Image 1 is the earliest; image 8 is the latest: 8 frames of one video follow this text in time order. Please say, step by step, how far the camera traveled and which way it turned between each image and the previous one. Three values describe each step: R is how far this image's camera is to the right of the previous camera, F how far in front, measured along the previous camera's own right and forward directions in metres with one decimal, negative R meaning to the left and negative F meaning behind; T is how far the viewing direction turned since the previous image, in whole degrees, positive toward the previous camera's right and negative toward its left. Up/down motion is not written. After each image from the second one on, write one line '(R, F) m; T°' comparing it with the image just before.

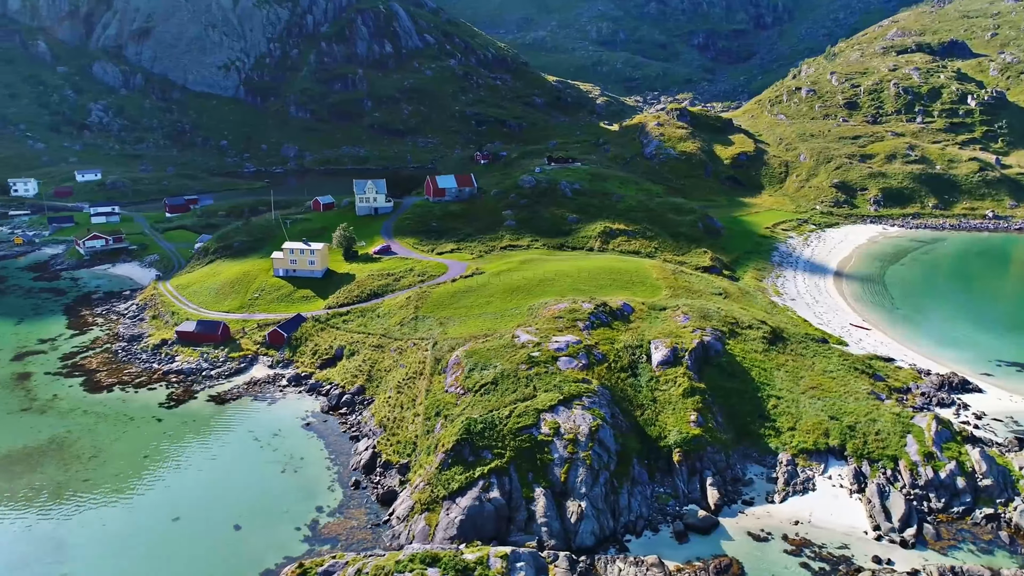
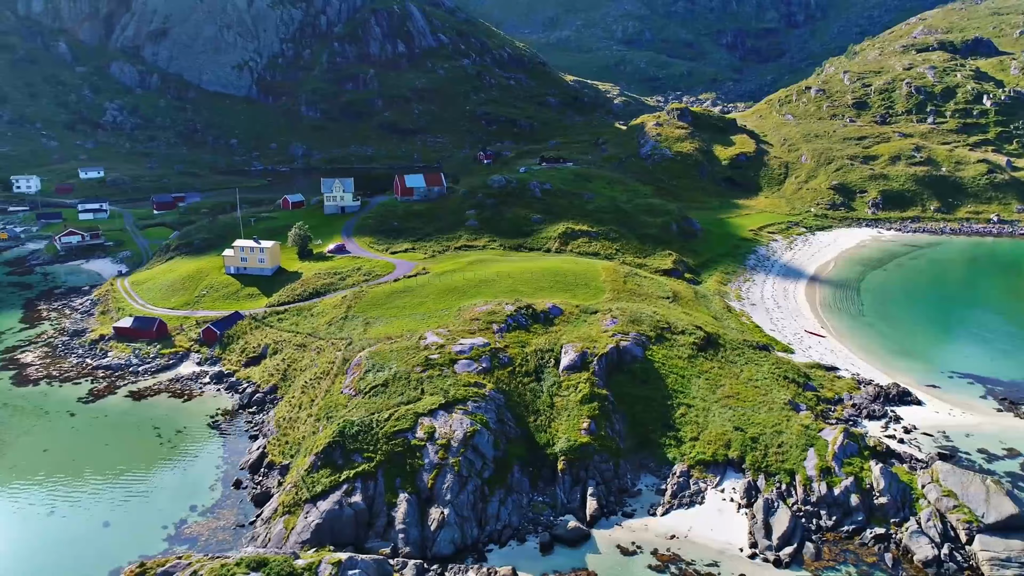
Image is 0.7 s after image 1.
(+10.2, +1.2) m; -3°
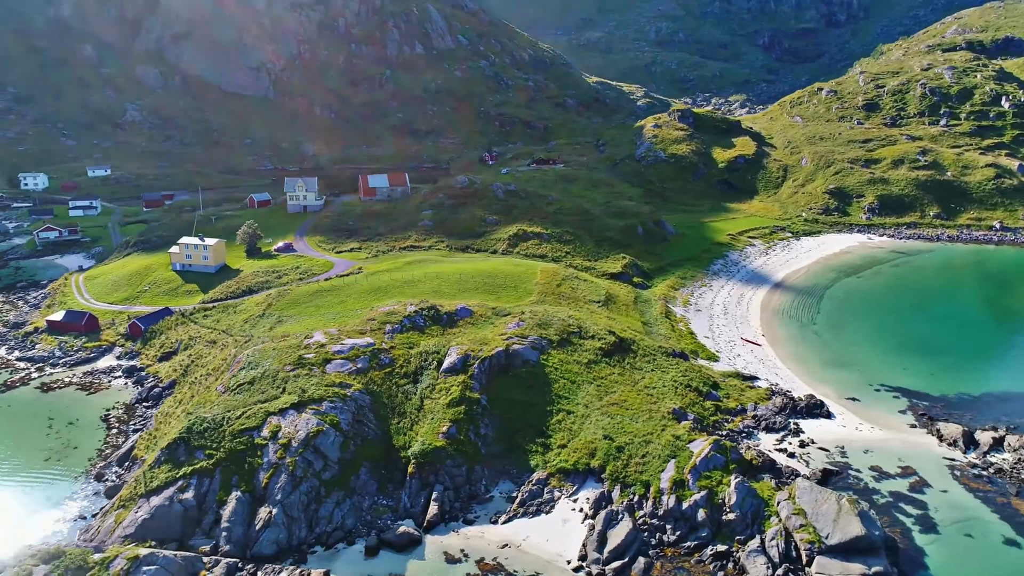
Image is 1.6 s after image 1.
(+12.6, +1.0) m; -3°
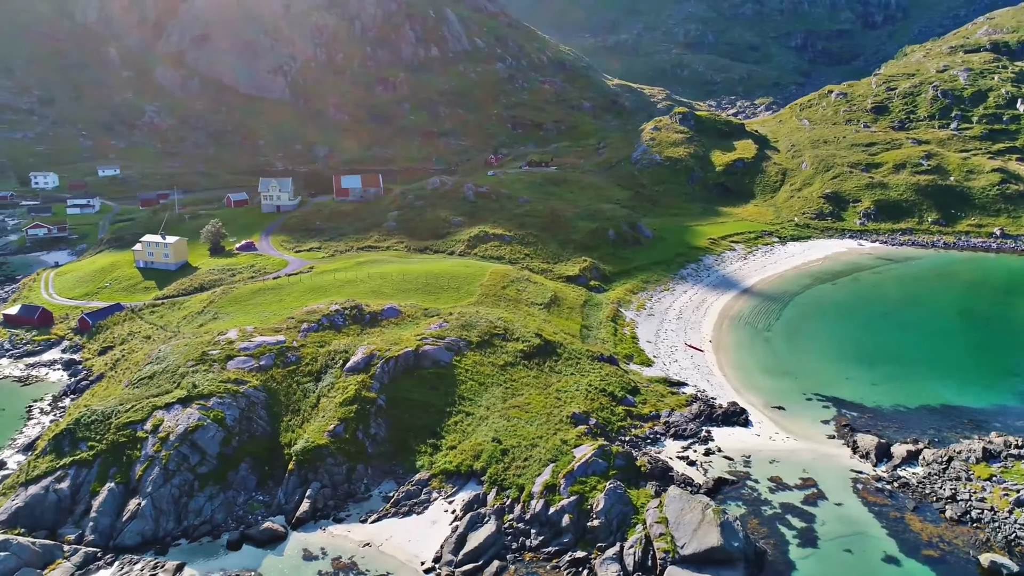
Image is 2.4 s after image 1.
(+10.3, +0.3) m; -3°
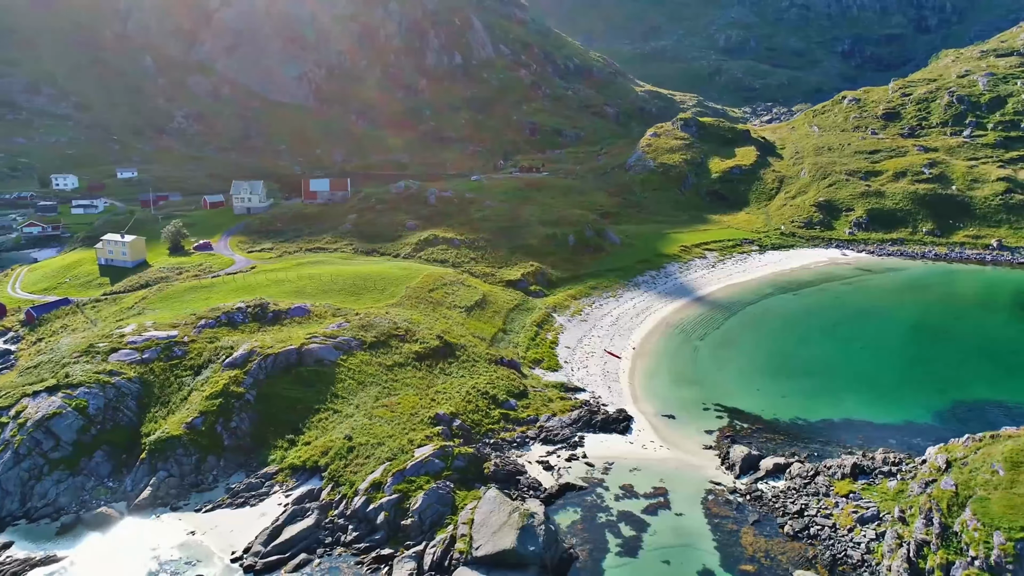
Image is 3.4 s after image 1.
(+14.1, 0.0) m; -4°
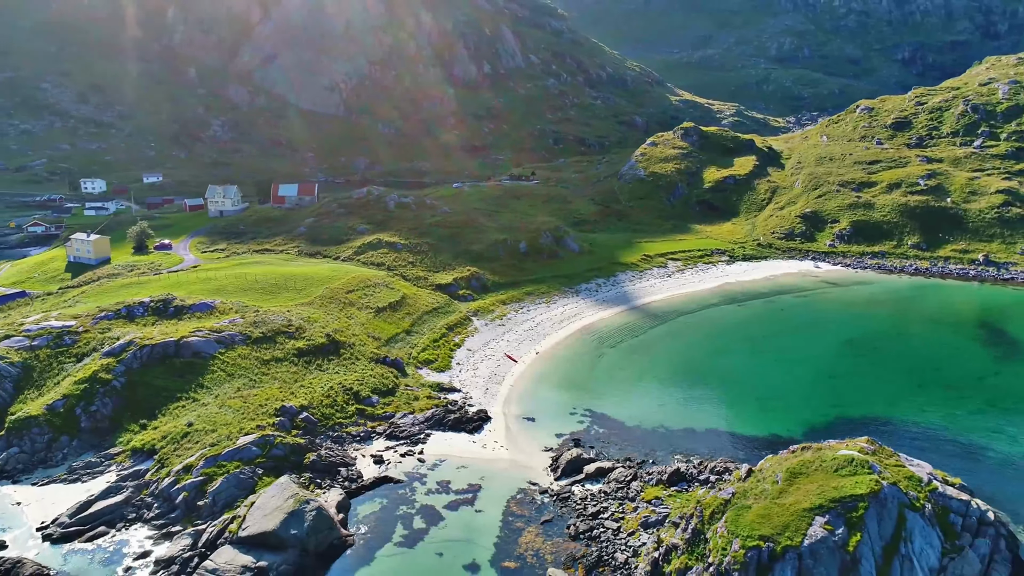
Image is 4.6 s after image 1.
(+17.3, -1.0) m; -5°
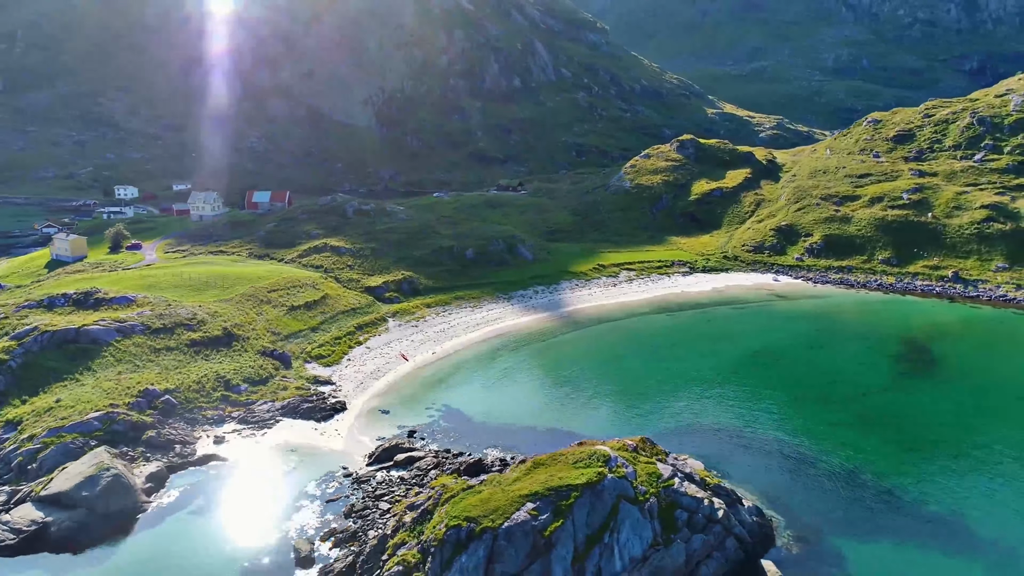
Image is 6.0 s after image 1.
(+19.6, -2.4) m; -6°
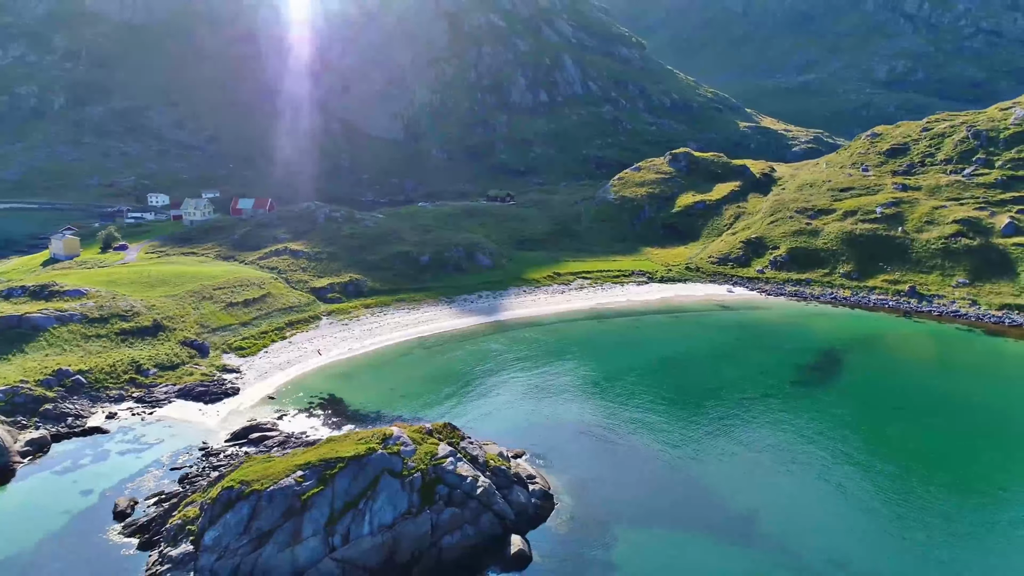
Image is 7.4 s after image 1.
(+18.8, -3.8) m; -5°
